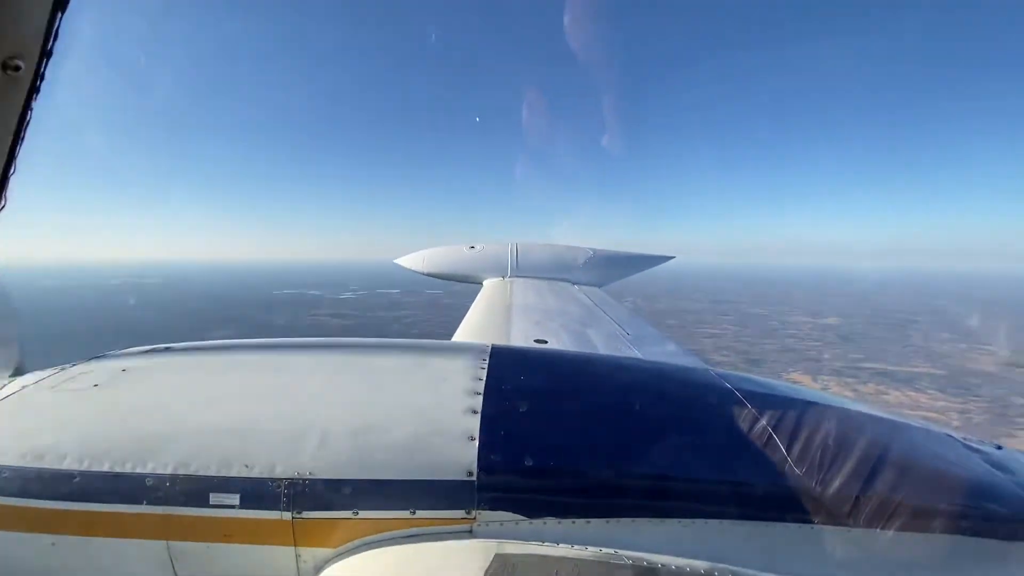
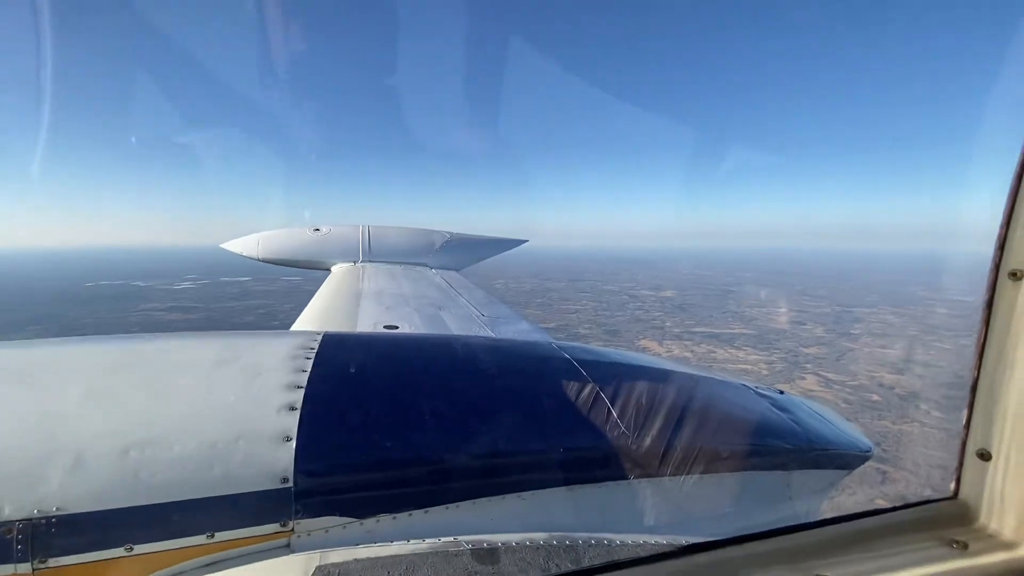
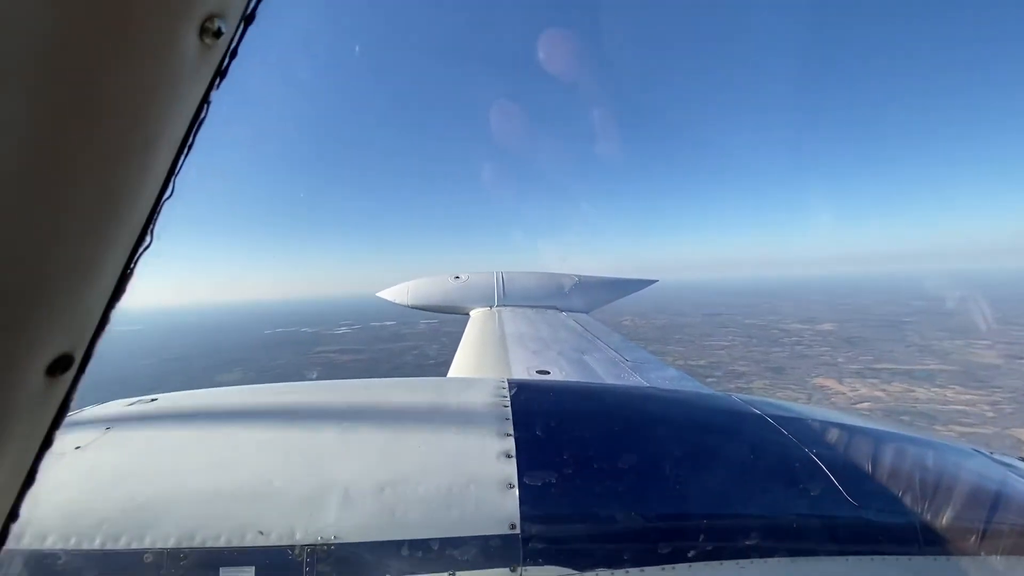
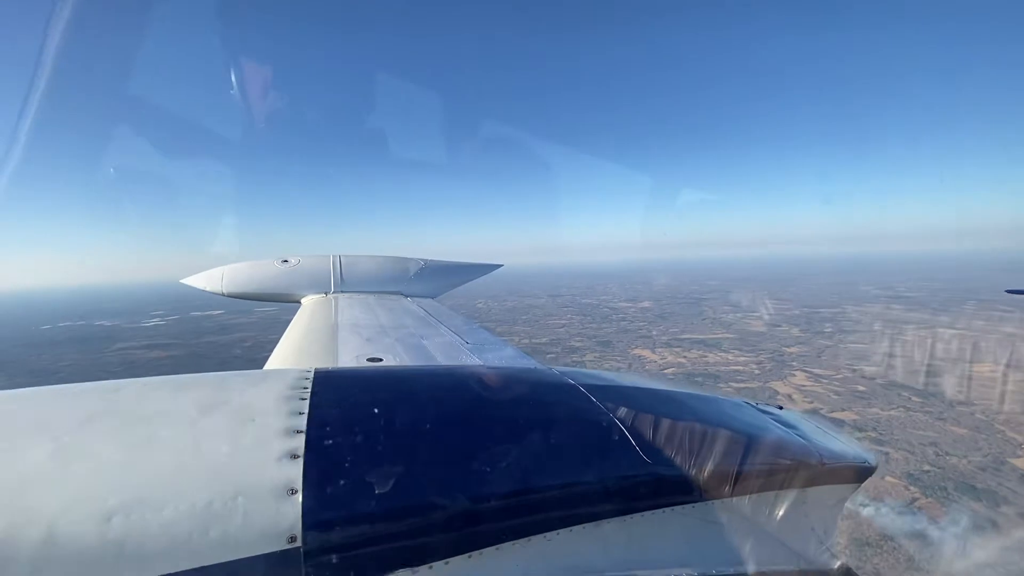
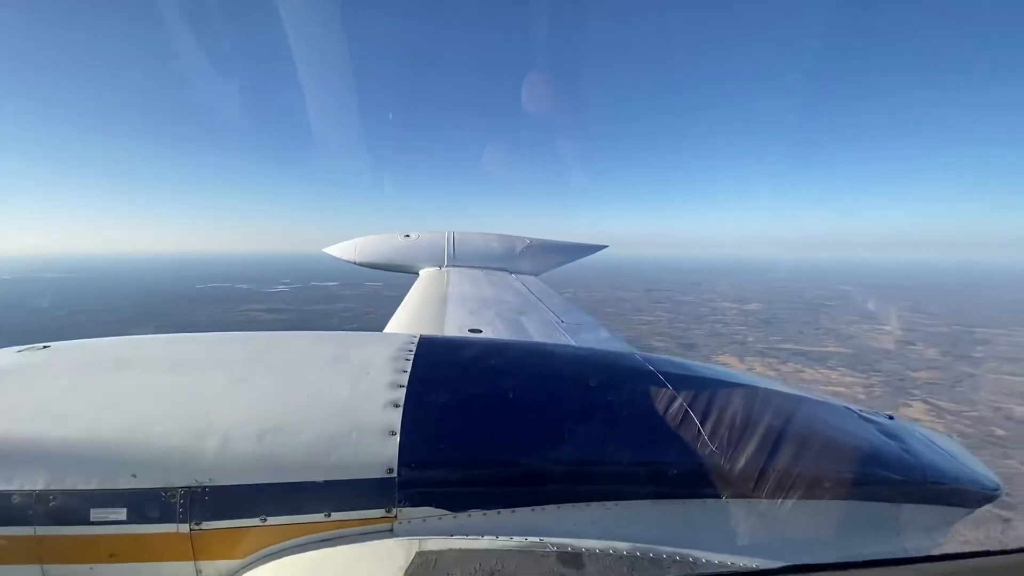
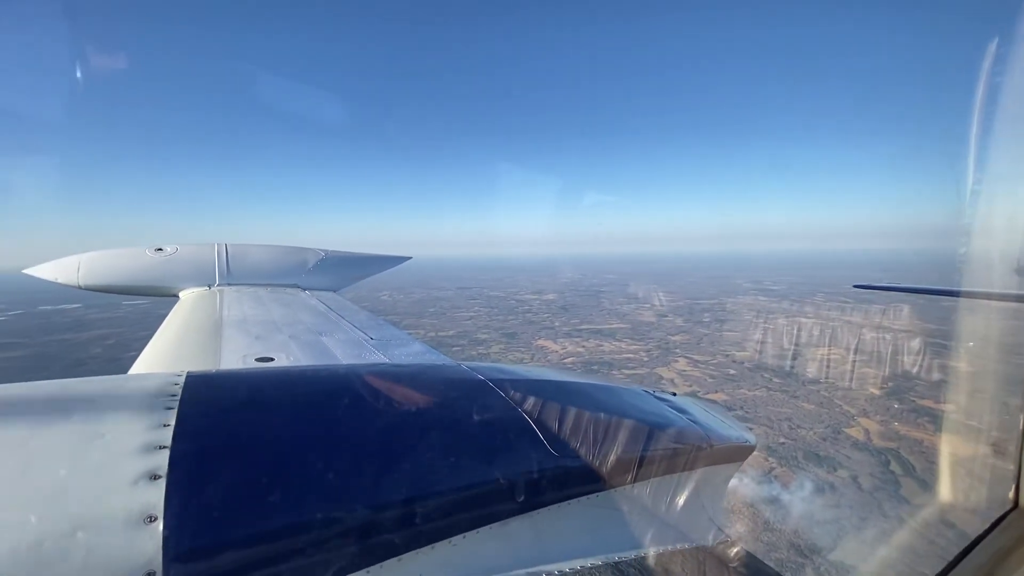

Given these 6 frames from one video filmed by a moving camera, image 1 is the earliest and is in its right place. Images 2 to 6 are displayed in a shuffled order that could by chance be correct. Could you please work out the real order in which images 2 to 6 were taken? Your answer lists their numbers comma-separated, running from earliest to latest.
5, 2, 6, 4, 3
